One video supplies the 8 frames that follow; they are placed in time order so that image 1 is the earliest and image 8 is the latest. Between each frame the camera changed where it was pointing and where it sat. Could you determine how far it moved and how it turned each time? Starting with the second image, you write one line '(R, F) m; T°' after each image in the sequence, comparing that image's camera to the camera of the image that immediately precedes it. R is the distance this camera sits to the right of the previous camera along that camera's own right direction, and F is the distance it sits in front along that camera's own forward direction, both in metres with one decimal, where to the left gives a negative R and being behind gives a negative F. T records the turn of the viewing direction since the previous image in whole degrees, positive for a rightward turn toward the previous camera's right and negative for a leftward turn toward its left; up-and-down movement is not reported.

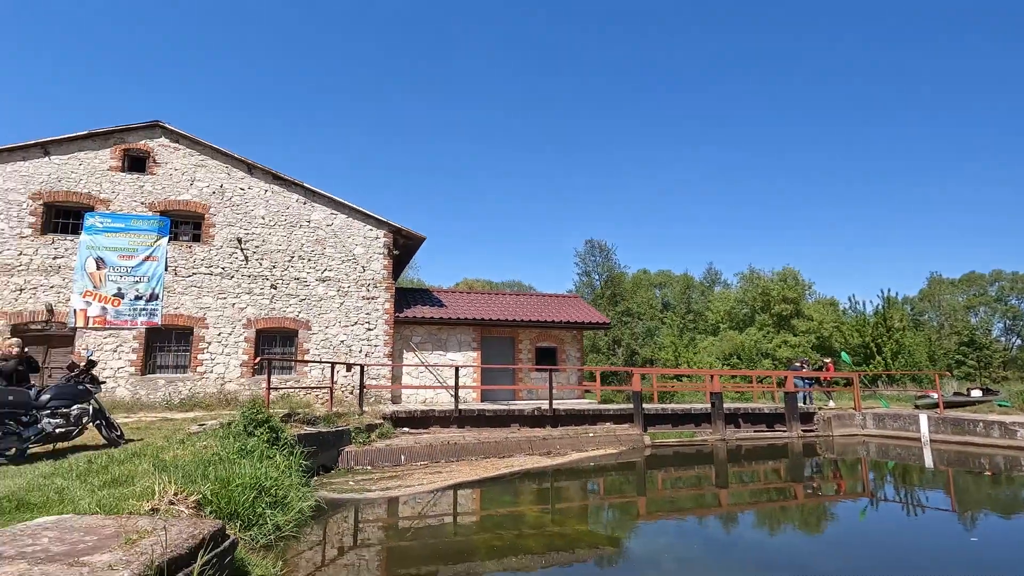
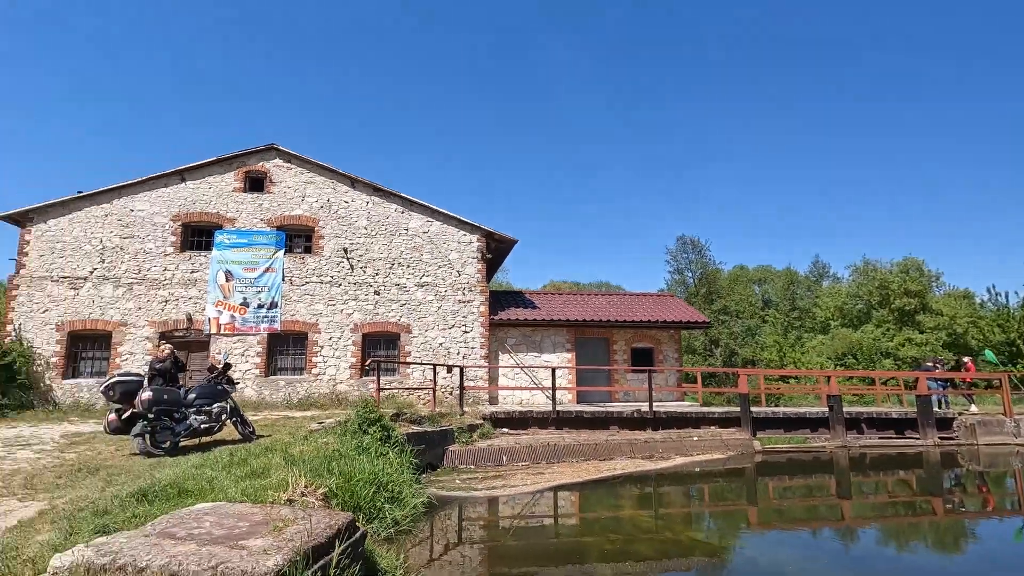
(-0.2, 0.0) m; -9°
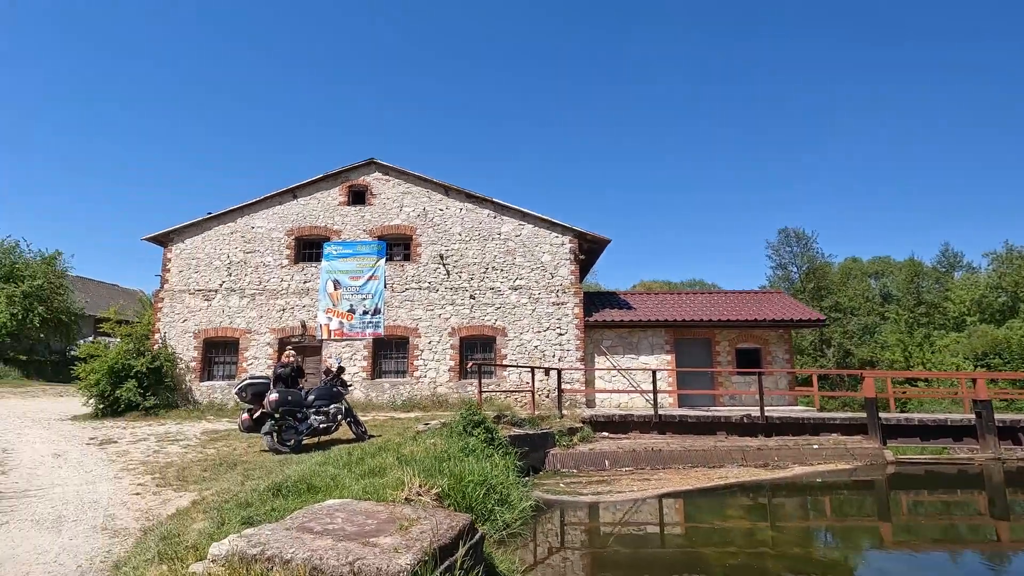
(-0.2, +0.1) m; -9°
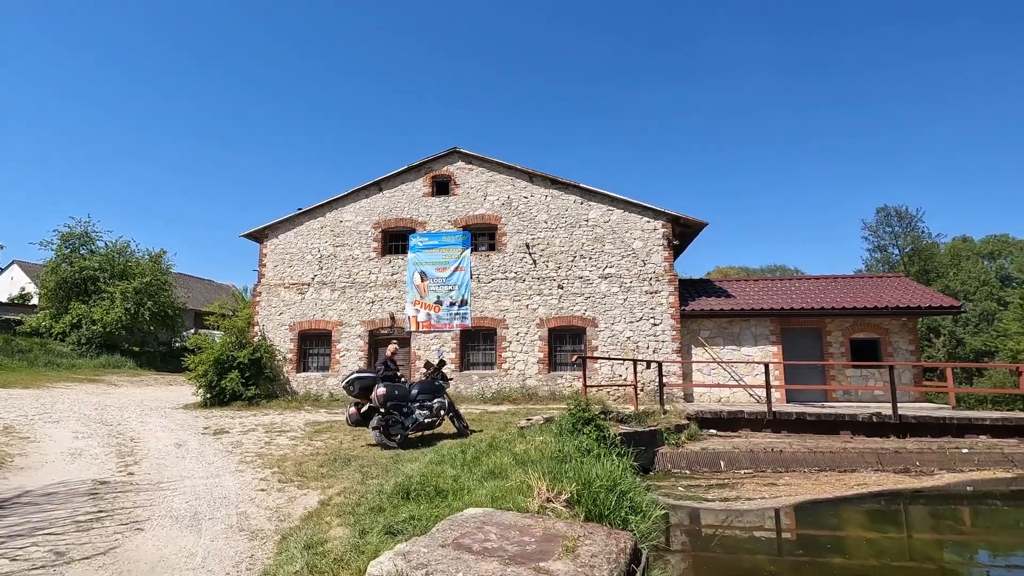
(-0.7, +0.5) m; -7°
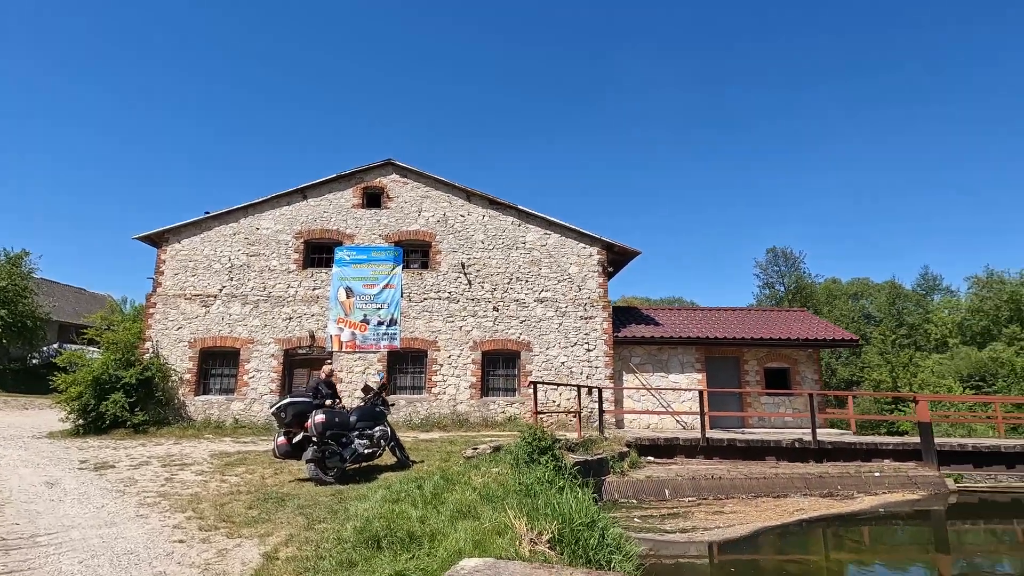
(-0.7, +0.5) m; +10°
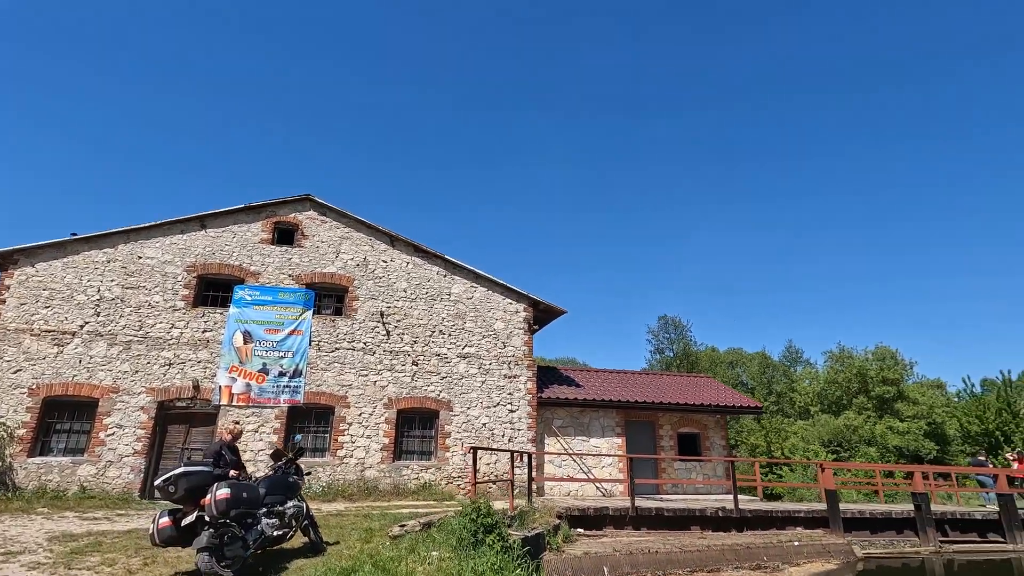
(-0.8, +0.7) m; +11°
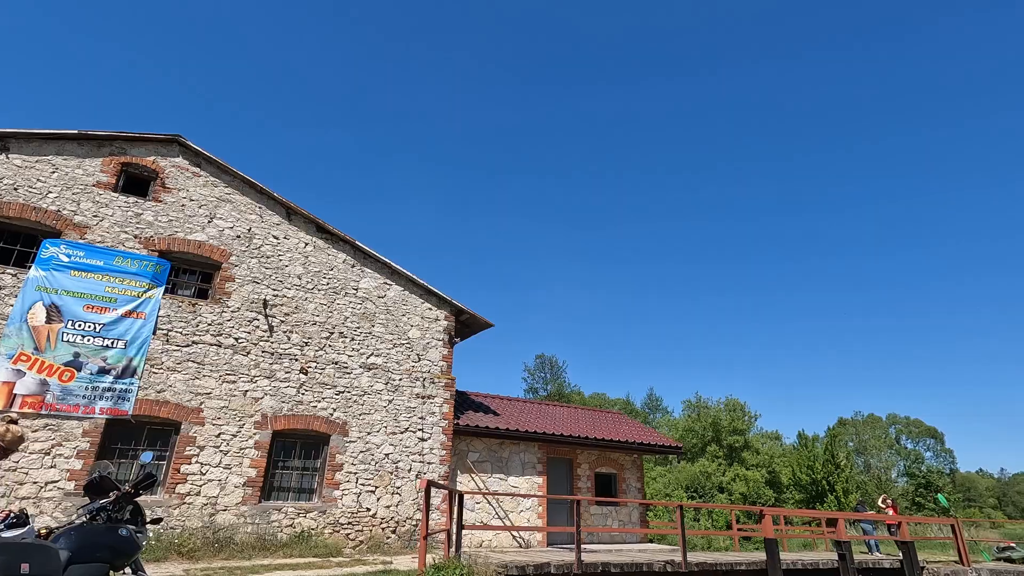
(-1.3, +2.3) m; +14°
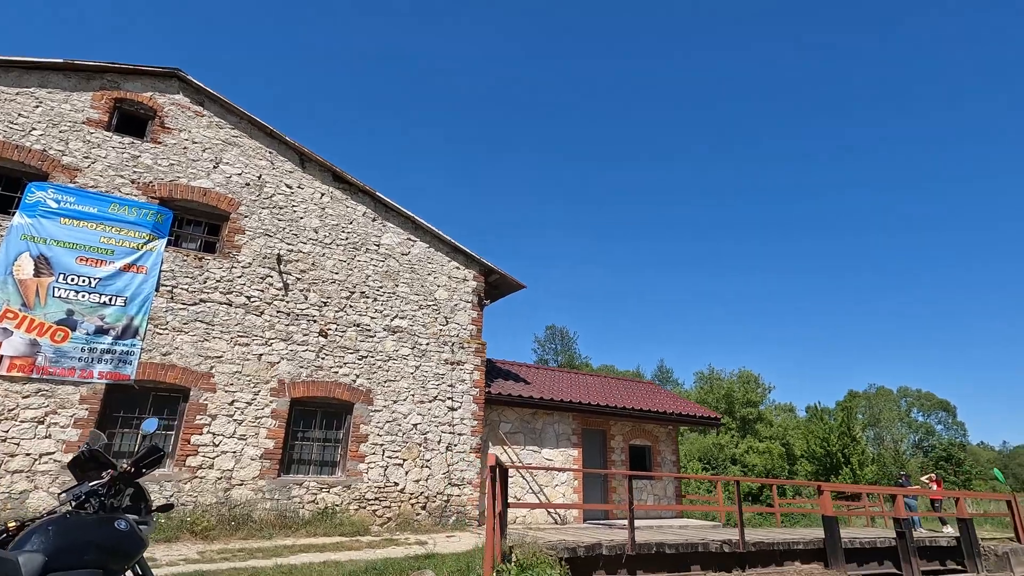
(-0.7, +1.0) m; 0°
